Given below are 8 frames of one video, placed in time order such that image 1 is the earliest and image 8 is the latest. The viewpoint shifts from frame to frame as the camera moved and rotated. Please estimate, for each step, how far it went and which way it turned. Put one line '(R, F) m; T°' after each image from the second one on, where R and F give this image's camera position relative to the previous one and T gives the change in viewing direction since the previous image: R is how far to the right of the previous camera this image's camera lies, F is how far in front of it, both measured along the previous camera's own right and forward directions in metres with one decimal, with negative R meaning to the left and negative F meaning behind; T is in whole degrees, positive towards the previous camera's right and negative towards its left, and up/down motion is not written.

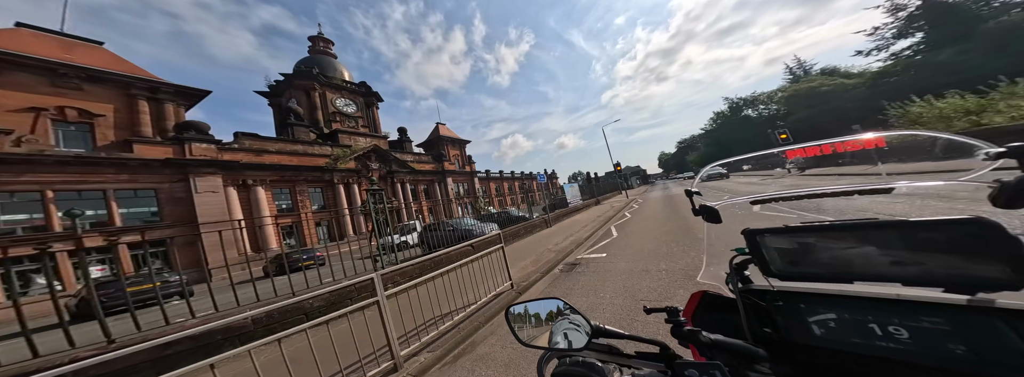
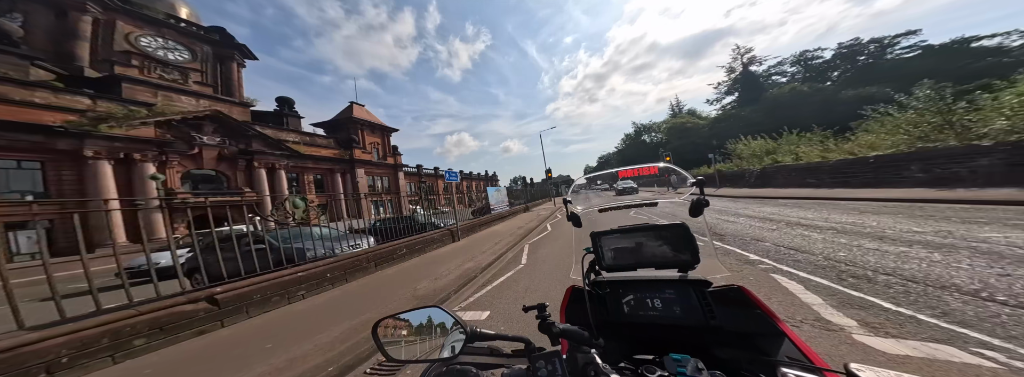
(+0.7, -0.8) m; +10°
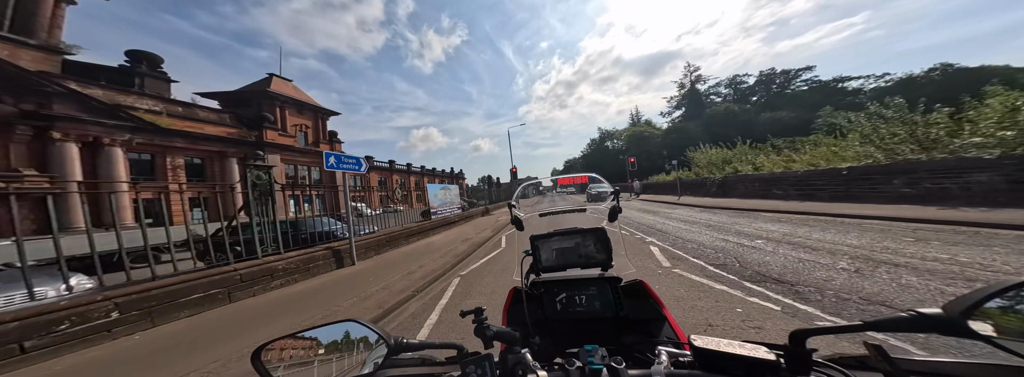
(+0.3, +0.1) m; +6°
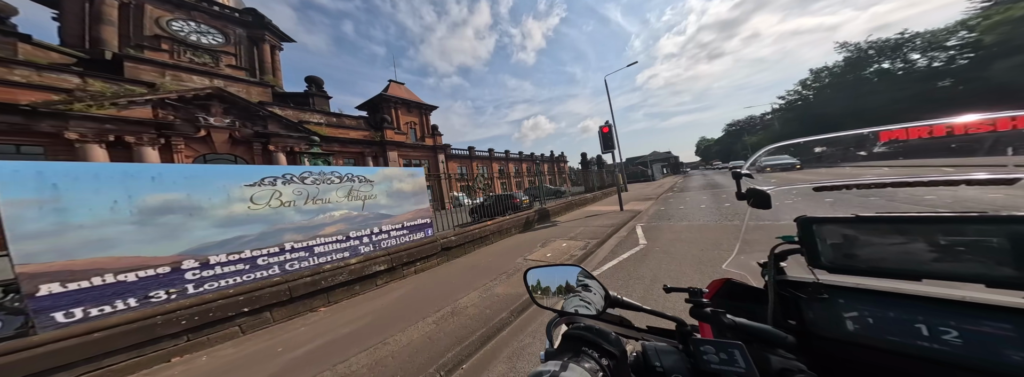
(-1.1, +0.4) m; -22°
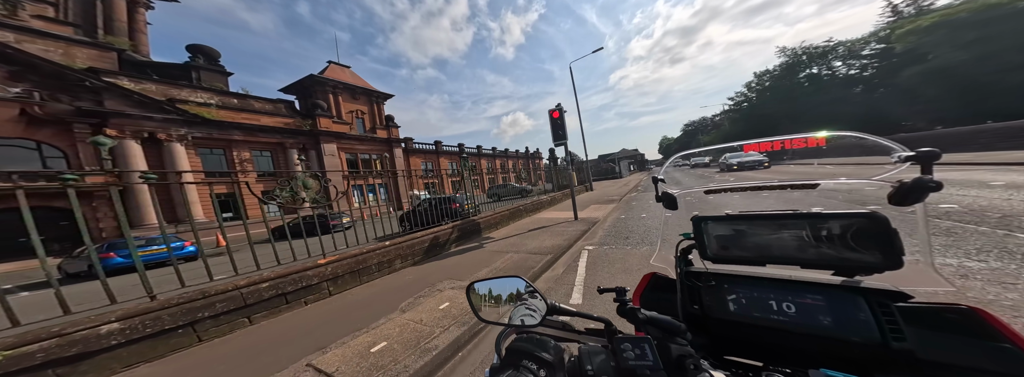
(+0.4, -0.2) m; +4°
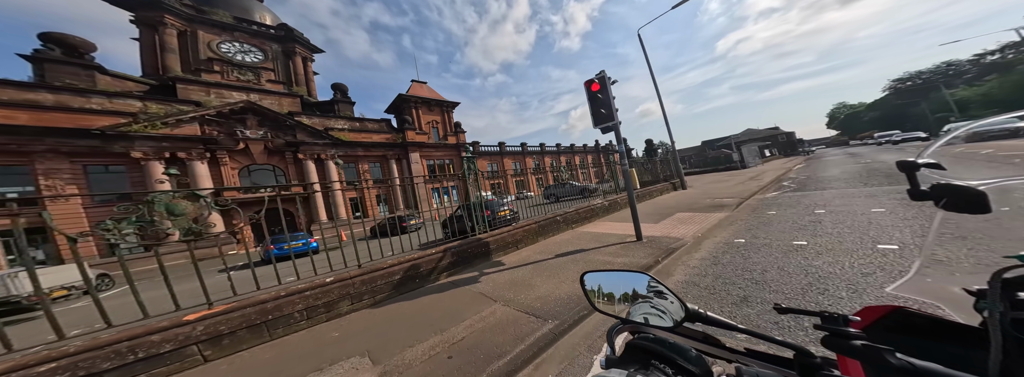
(-0.4, +0.6) m; -15°
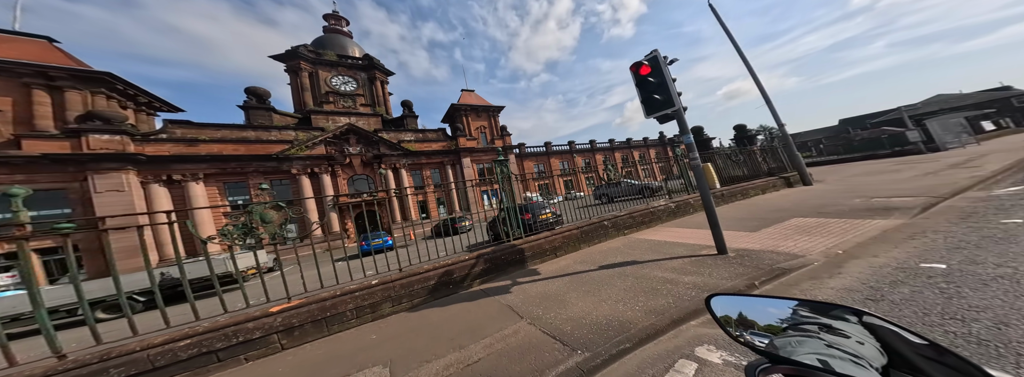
(+0.5, +0.5) m; -14°
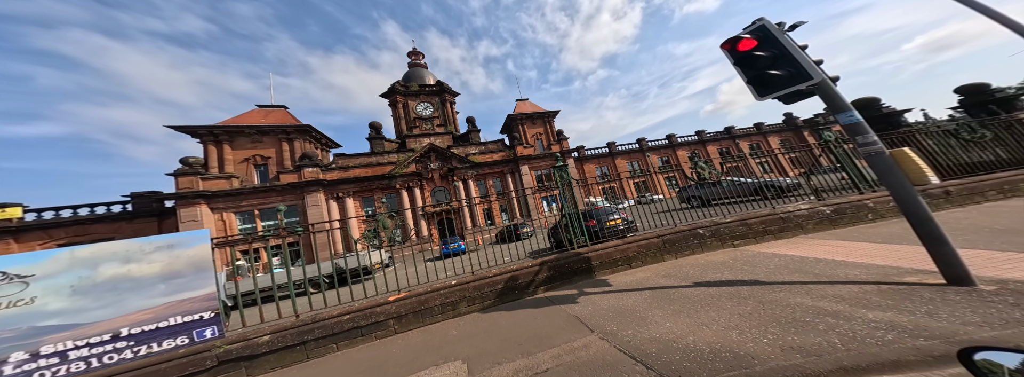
(+0.2, +0.1) m; -15°
